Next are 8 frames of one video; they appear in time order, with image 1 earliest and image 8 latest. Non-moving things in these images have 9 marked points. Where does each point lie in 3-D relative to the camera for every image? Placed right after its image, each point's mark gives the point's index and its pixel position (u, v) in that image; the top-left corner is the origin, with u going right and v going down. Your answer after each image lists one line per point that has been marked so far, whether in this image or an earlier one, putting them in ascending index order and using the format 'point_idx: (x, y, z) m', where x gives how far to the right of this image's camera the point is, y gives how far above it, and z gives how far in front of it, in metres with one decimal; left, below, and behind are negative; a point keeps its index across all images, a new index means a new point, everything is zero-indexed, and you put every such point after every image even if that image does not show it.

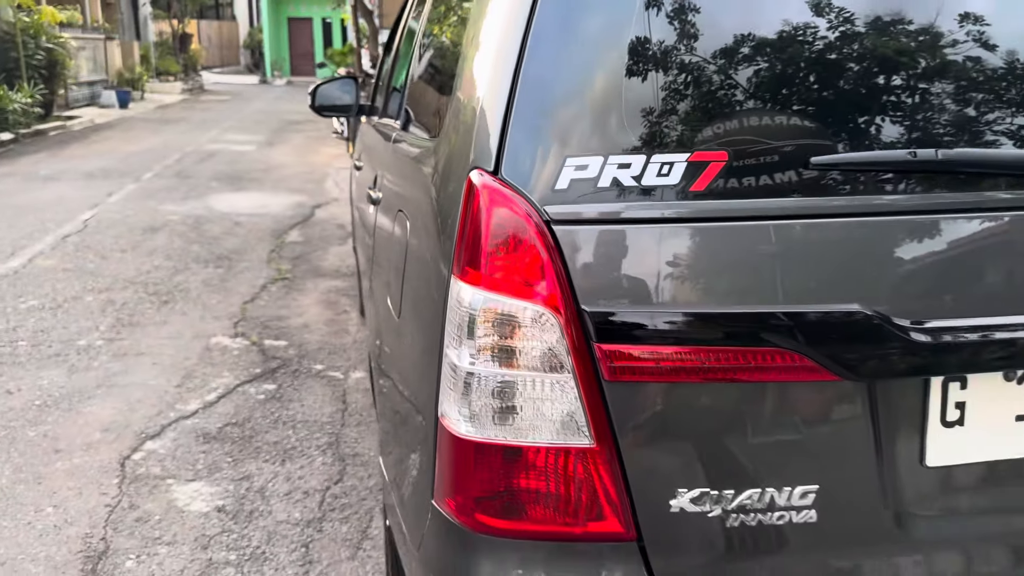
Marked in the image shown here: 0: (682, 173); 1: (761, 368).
0: (+0.2, +0.2, +1.1) m
1: (+0.3, -0.1, +1.1) m
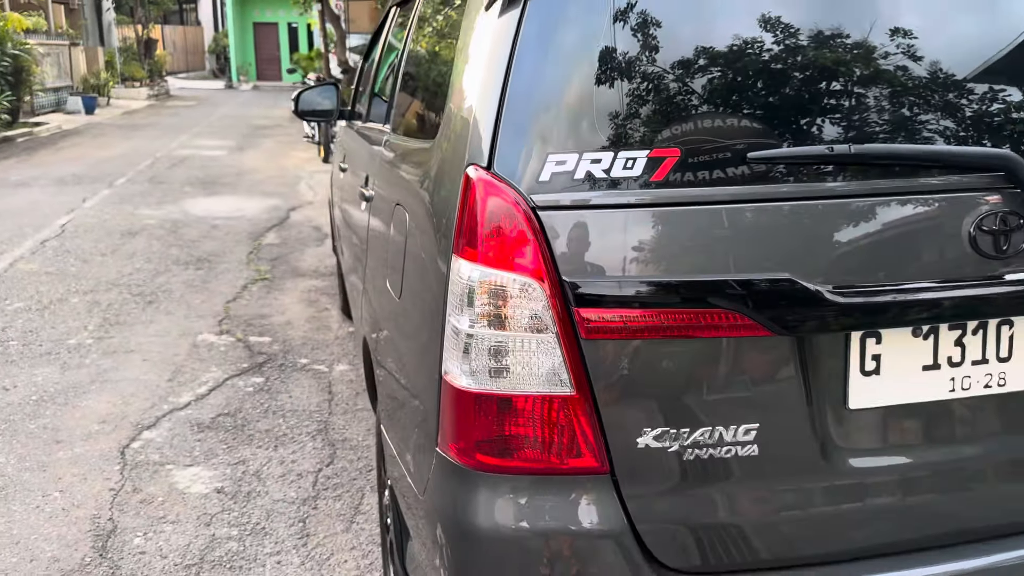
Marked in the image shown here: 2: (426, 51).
0: (+0.2, +0.2, +1.4) m
1: (+0.3, -0.1, +1.3) m
2: (-0.2, +0.6, +2.3) m
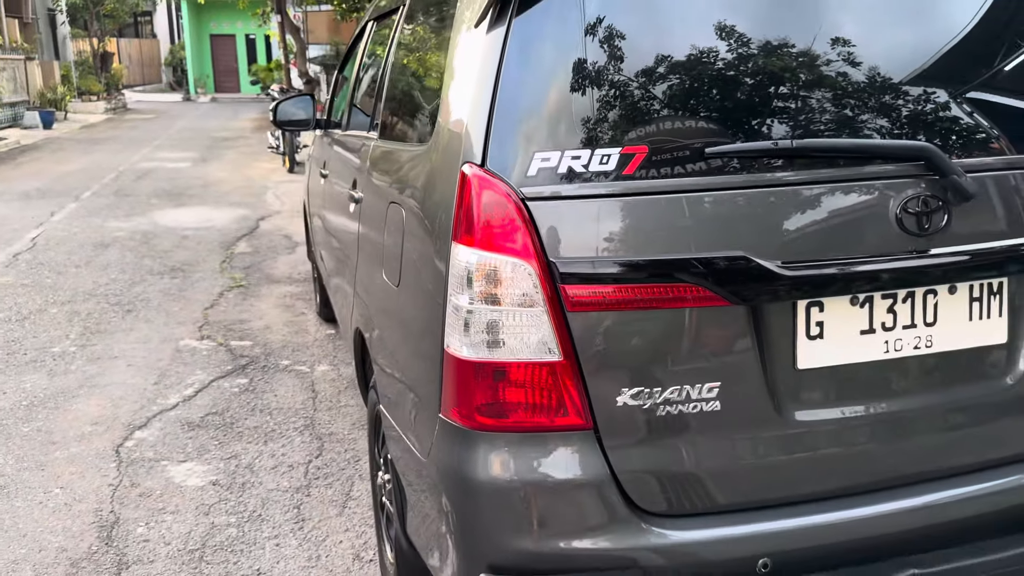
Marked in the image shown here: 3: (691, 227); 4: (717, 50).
0: (+0.2, +0.2, +1.6) m
1: (+0.3, 0.0, +1.5) m
2: (-0.3, +0.6, +2.5) m
3: (+0.3, +0.1, +1.5) m
4: (+0.4, +0.5, +1.7) m
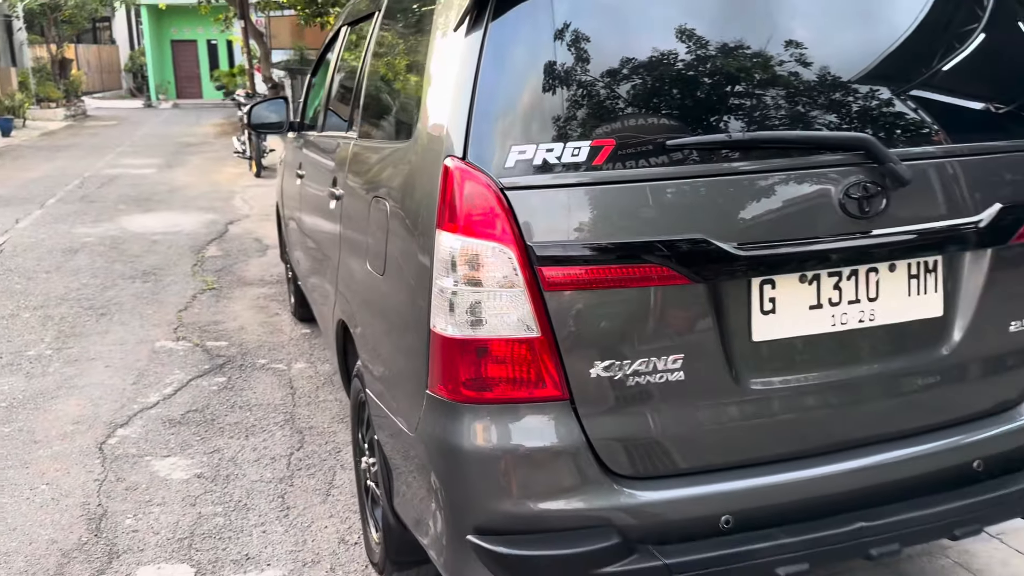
0: (+0.1, +0.3, +1.7) m
1: (+0.3, 0.0, +1.7) m
2: (-0.4, +0.7, +2.6) m
3: (+0.3, +0.1, +1.7) m
4: (+0.3, +0.5, +1.8) m
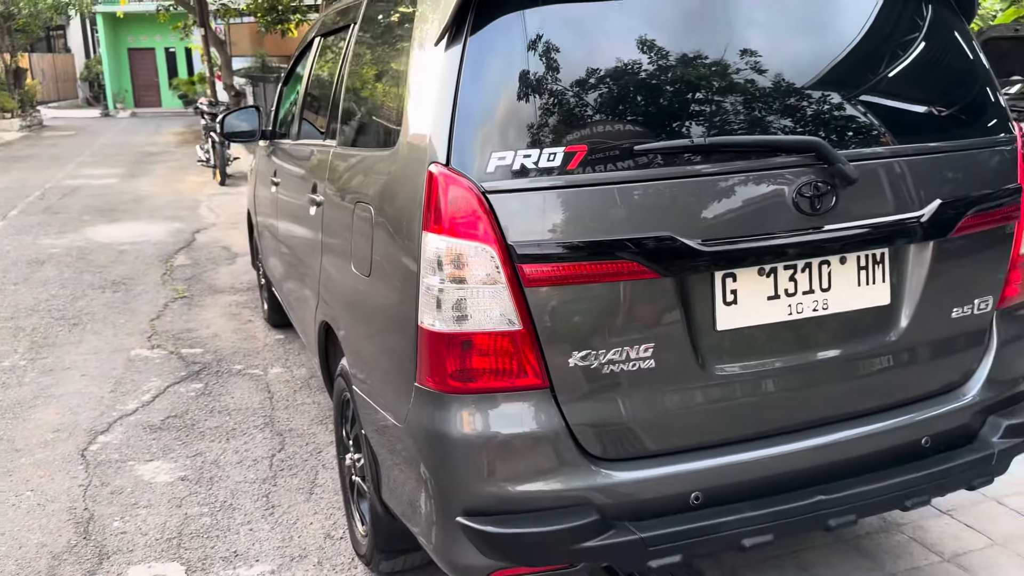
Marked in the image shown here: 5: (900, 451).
0: (+0.1, +0.3, +1.8) m
1: (+0.2, 0.0, +1.8) m
2: (-0.5, +0.7, +2.7) m
3: (+0.2, +0.2, +1.8) m
4: (+0.3, +0.5, +1.9) m
5: (+0.9, -0.4, +2.1) m
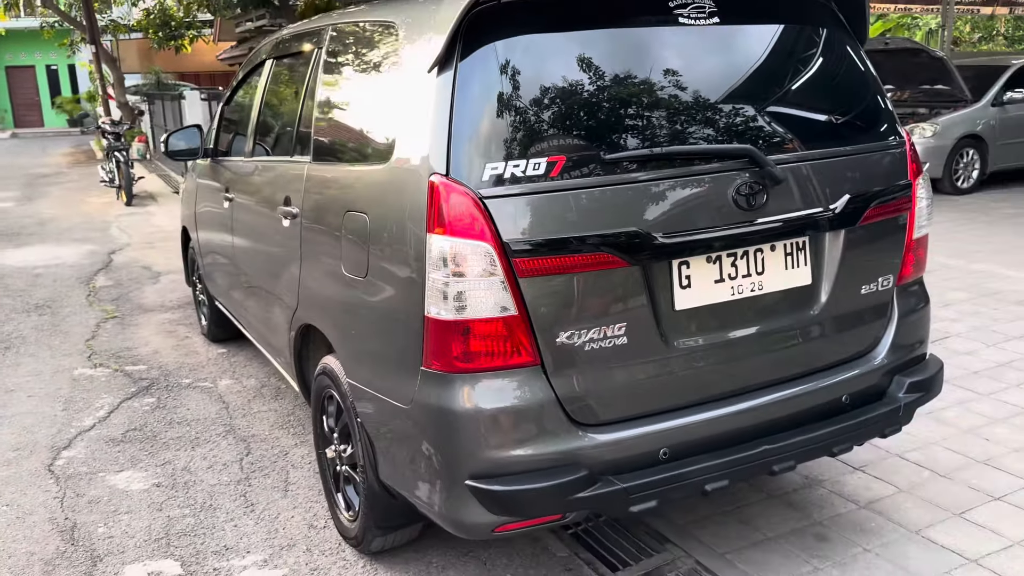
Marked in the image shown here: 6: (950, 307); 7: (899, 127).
0: (+0.1, +0.3, +2.1) m
1: (+0.2, +0.1, +2.1) m
2: (-0.6, +0.6, +2.9) m
3: (+0.2, +0.2, +2.1) m
4: (+0.2, +0.5, +2.3) m
5: (+0.9, -0.3, +2.5) m
6: (+2.7, -0.1, +5.3) m
7: (+1.2, +0.5, +2.7) m
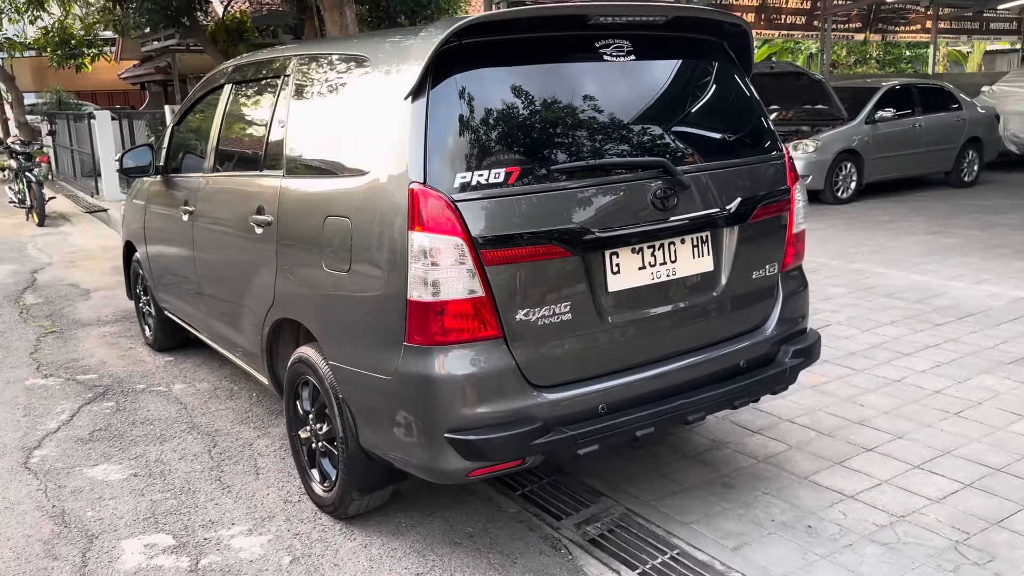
0: (0.0, +0.3, +2.6) m
1: (+0.1, +0.1, +2.6) m
2: (-0.8, +0.6, +3.3) m
3: (+0.1, +0.2, +2.6) m
4: (+0.1, +0.6, +2.7) m
5: (+0.7, -0.3, +3.0) m
6: (+2.2, -0.1, +6.0) m
7: (+1.0, +0.6, +3.3) m
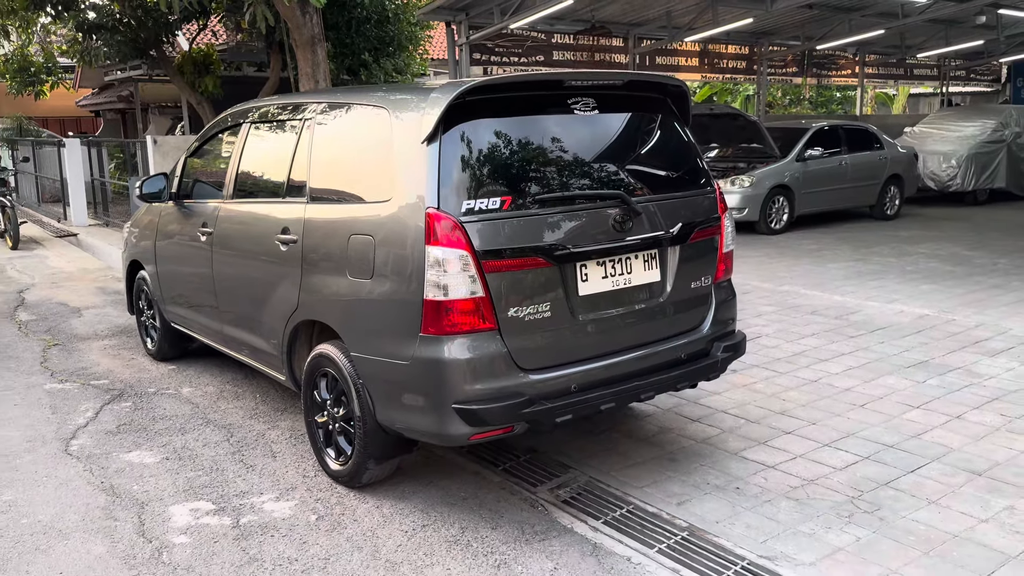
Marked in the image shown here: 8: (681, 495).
0: (-0.1, +0.3, +3.3) m
1: (+0.1, +0.1, +3.3) m
2: (-0.9, +0.6, +4.0) m
3: (+0.1, +0.2, +3.3) m
4: (0.0, +0.6, +3.5) m
5: (+0.7, -0.3, +3.7) m
6: (+2.0, -0.2, +6.8) m
7: (+0.9, +0.5, +4.1) m
8: (+0.7, -0.9, +3.7) m
